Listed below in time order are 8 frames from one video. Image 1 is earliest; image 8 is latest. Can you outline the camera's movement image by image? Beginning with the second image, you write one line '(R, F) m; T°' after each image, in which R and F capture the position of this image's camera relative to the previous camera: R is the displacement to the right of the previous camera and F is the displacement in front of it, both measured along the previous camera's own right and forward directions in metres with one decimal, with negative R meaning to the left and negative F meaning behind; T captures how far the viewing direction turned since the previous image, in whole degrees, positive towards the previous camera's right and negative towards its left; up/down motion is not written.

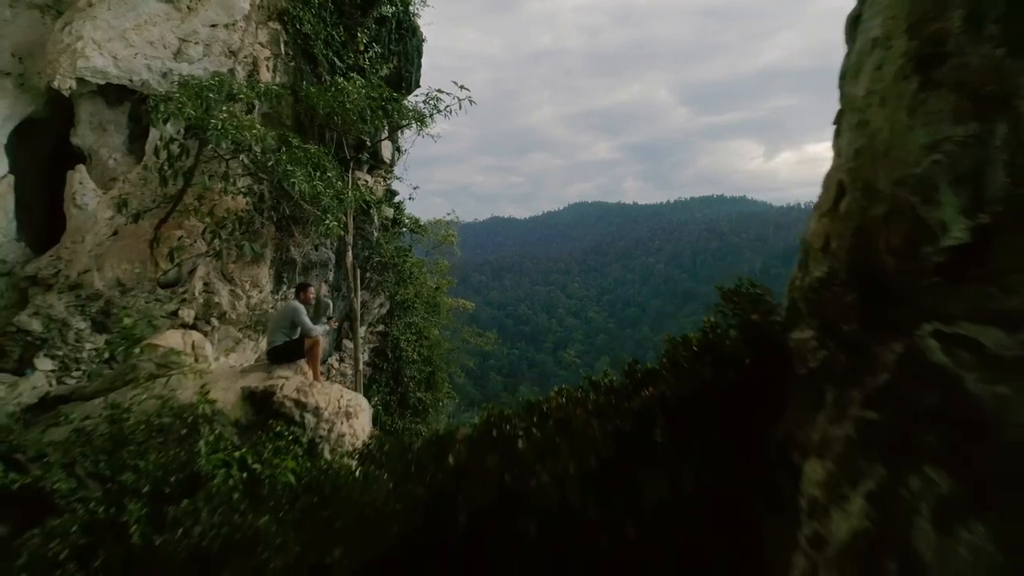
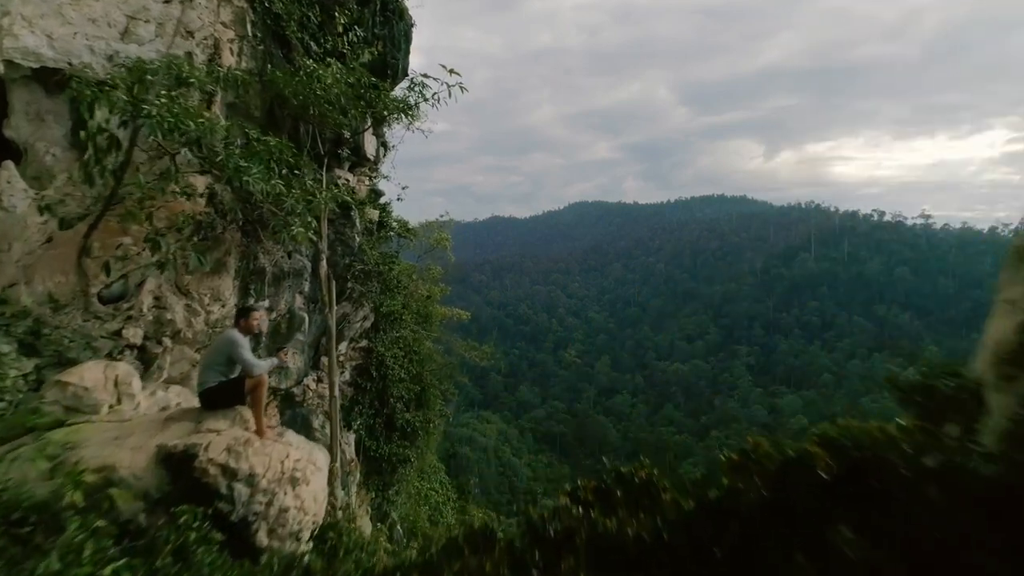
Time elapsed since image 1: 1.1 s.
(0.0, +1.0) m; 0°
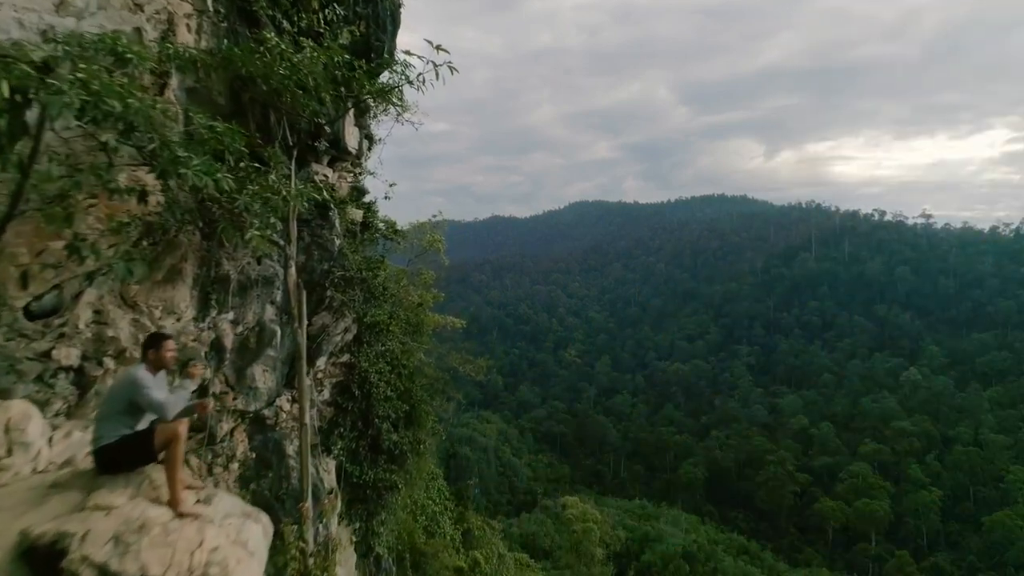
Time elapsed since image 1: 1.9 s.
(0.0, +0.9) m; 0°
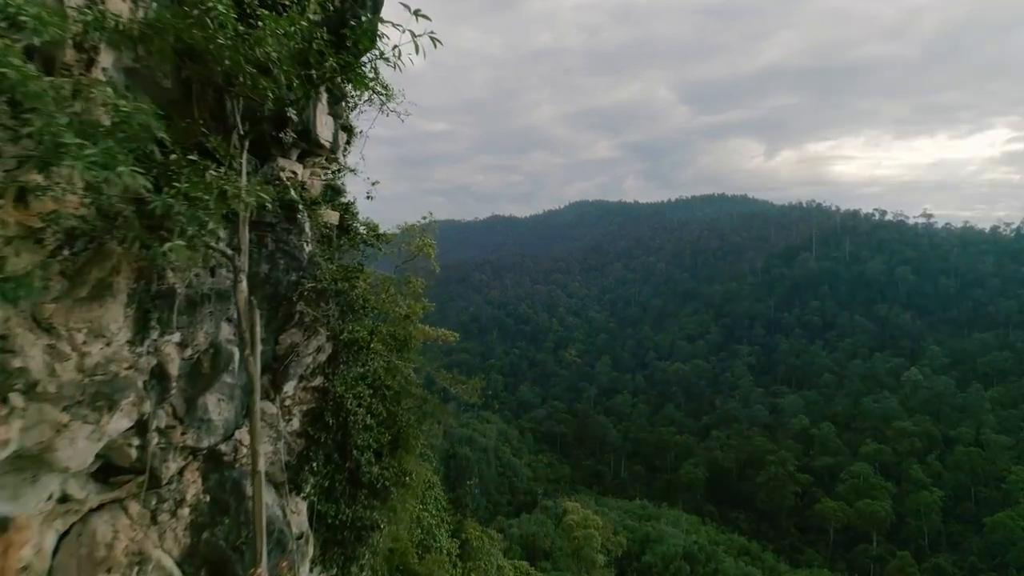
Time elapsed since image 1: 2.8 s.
(0.0, +1.0) m; 0°
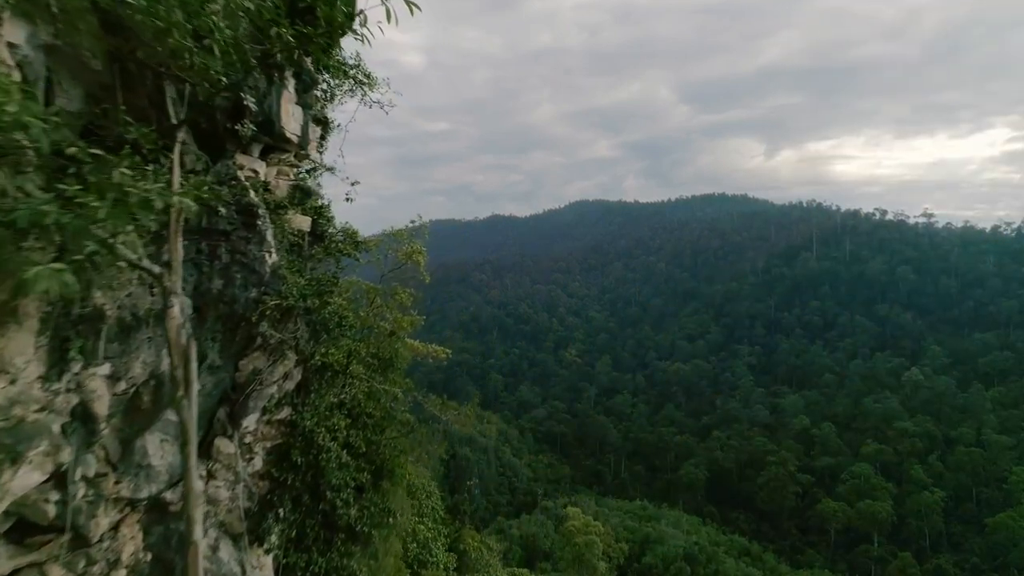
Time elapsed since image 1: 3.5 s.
(+0.1, +0.8) m; 0°
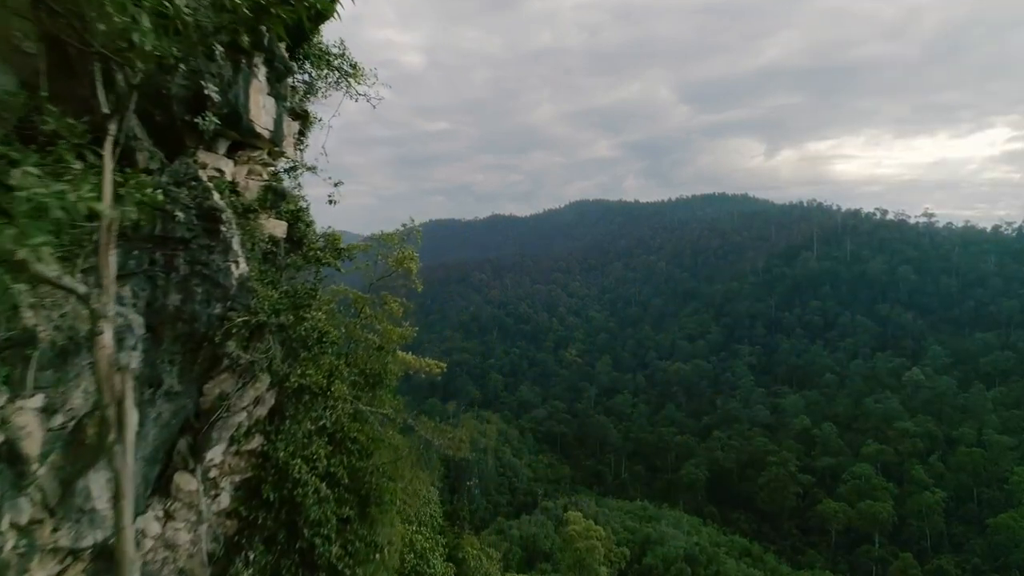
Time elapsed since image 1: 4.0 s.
(0.0, +0.7) m; 0°
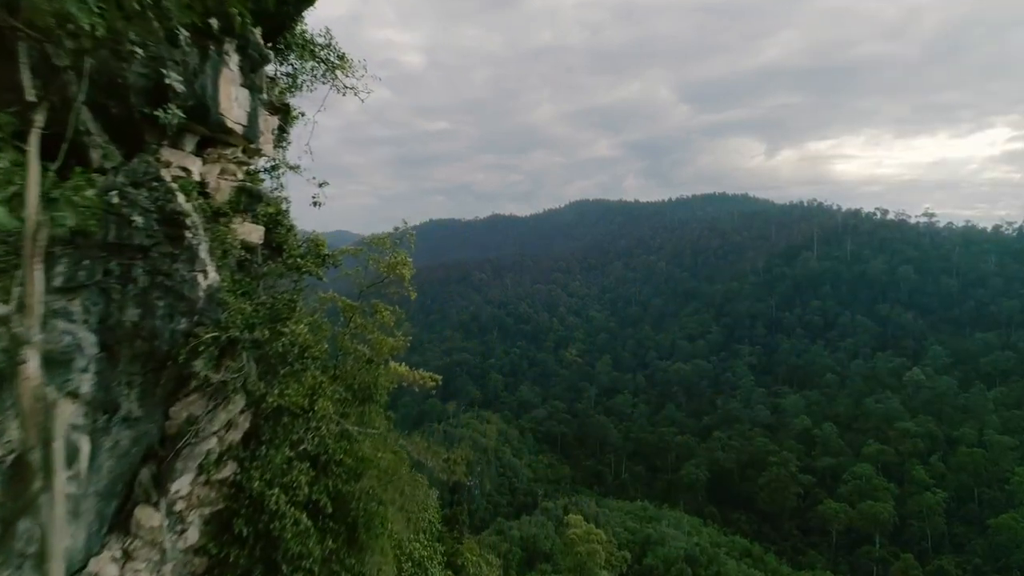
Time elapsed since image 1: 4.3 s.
(0.0, +0.5) m; 0°
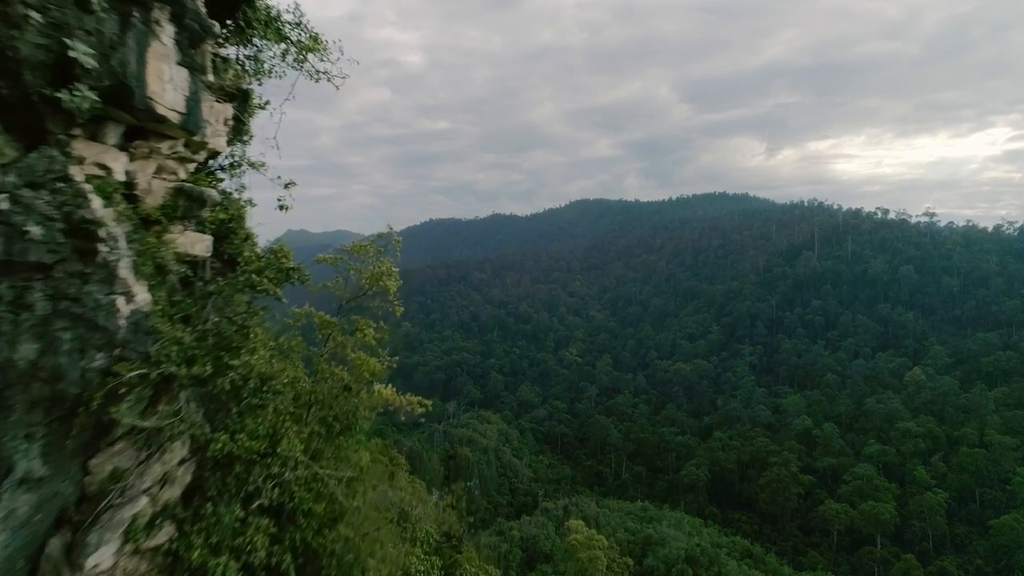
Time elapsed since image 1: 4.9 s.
(+0.1, +0.6) m; 0°
